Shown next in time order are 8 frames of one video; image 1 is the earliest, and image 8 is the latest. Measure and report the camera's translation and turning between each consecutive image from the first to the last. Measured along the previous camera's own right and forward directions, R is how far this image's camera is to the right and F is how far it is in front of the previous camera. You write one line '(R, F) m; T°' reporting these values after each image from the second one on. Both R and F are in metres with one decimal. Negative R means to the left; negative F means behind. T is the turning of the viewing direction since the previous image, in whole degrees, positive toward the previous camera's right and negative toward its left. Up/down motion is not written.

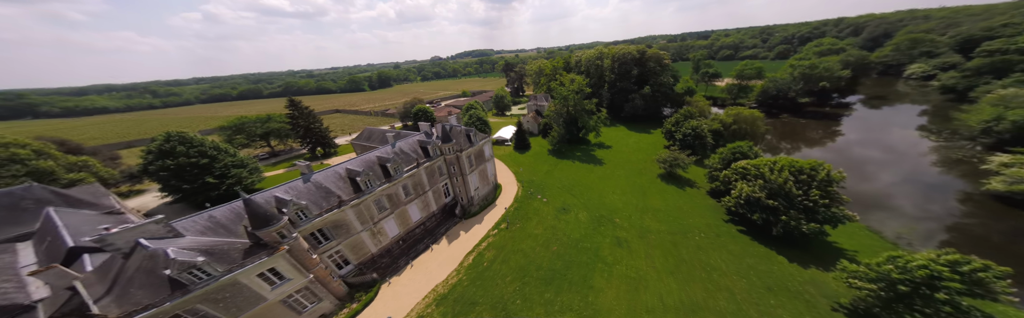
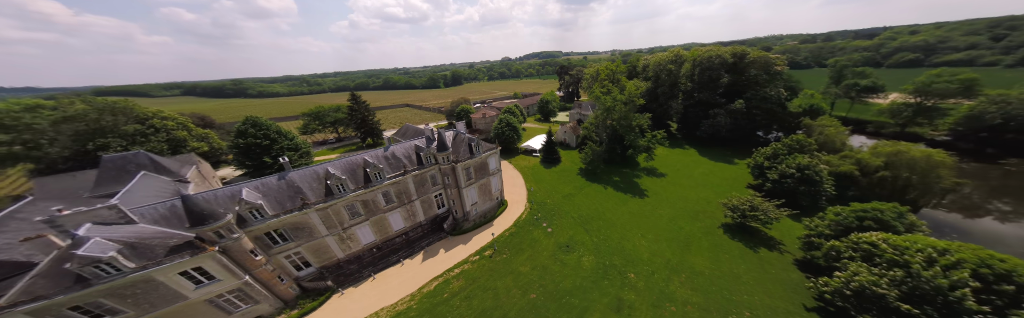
(+6.4, +4.5) m; -14°
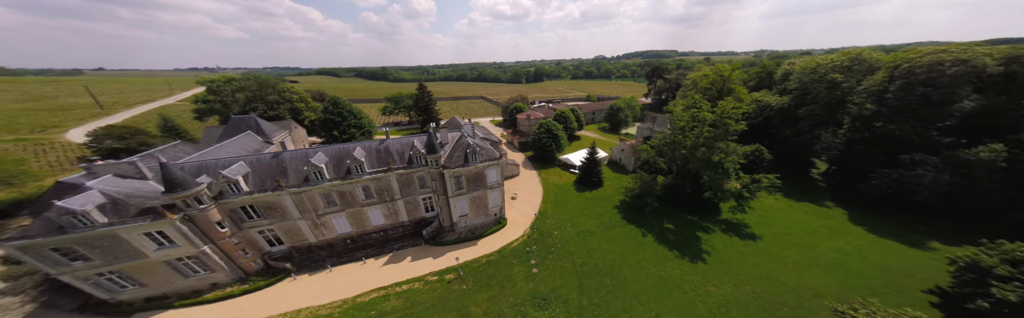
(+8.2, +6.1) m; -19°
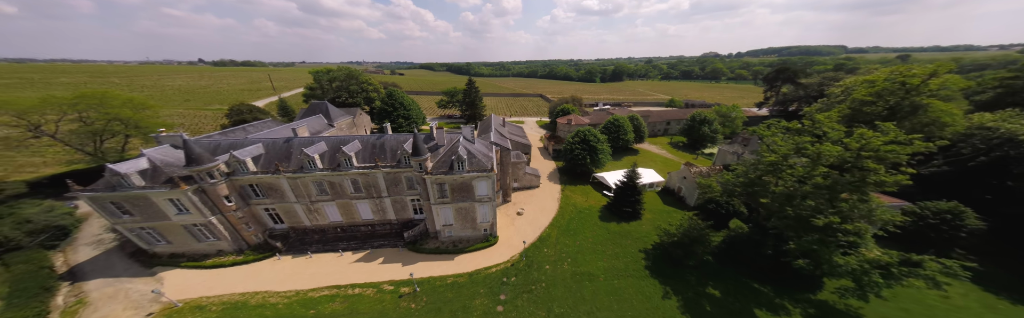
(+7.4, +5.0) m; -17°
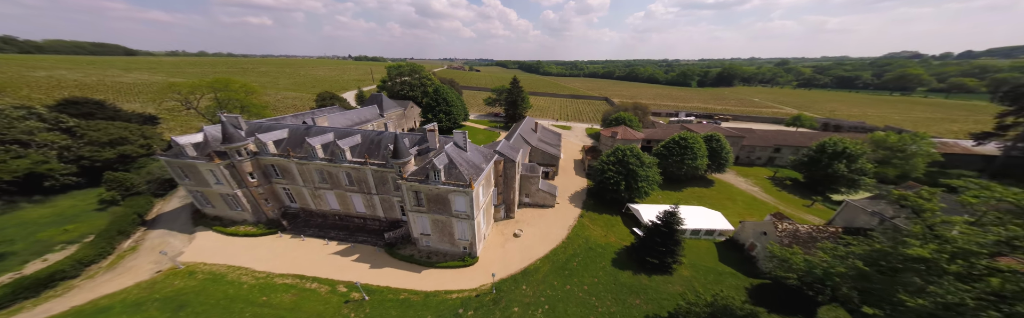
(+7.2, +4.9) m; -16°
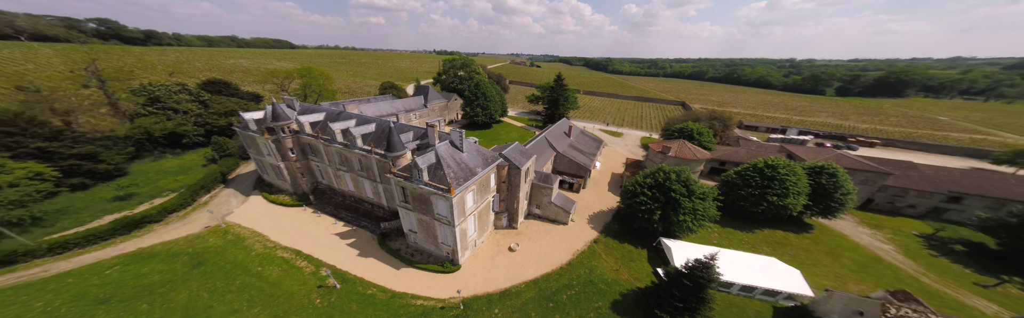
(+5.6, +3.5) m; -14°
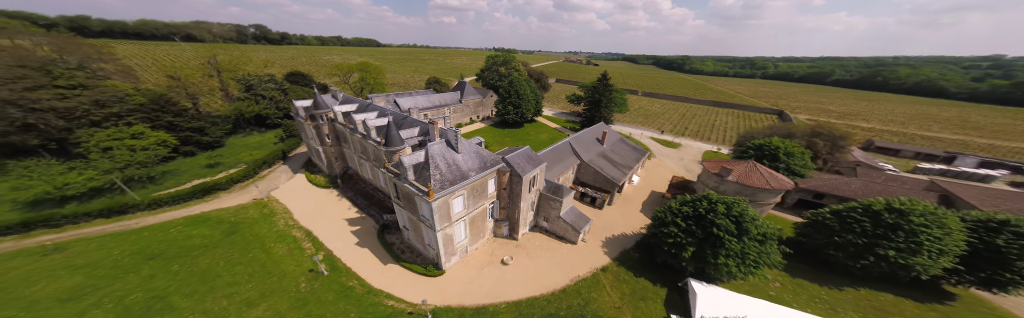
(+4.7, +2.8) m; -13°
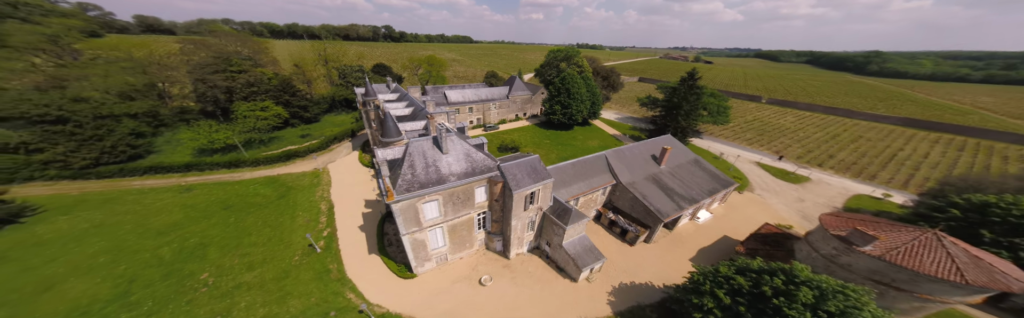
(+6.5, +4.6) m; -18°
